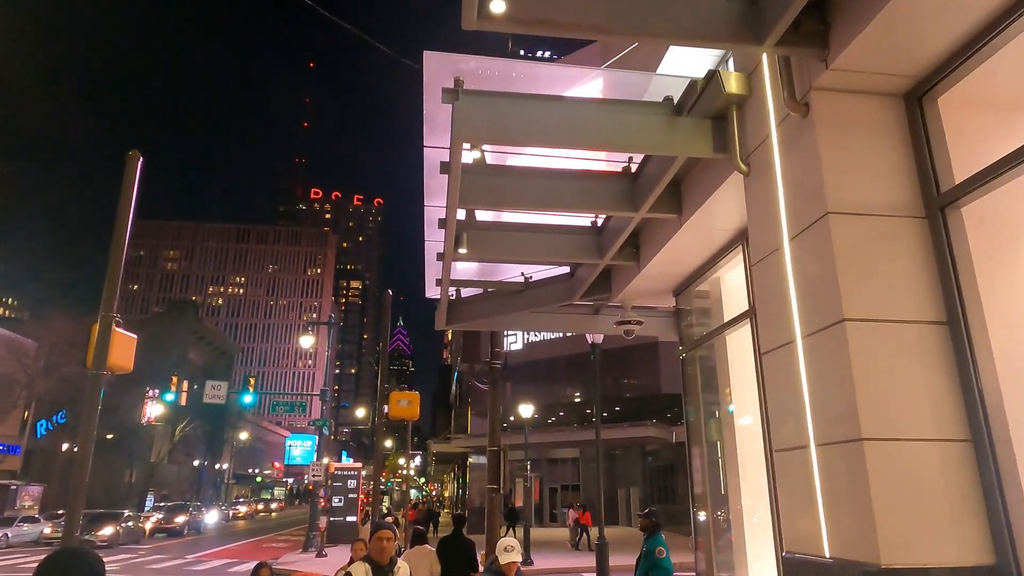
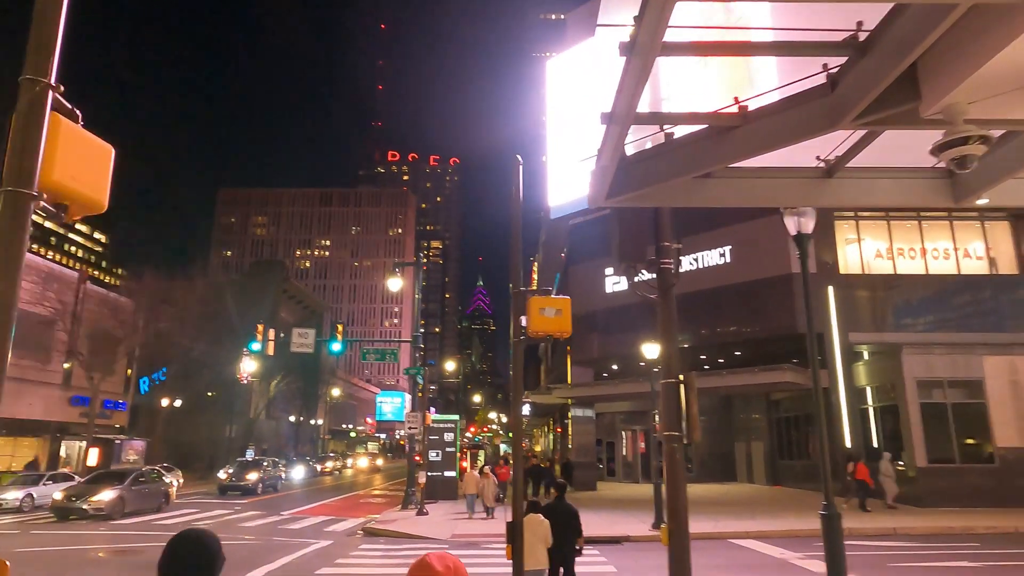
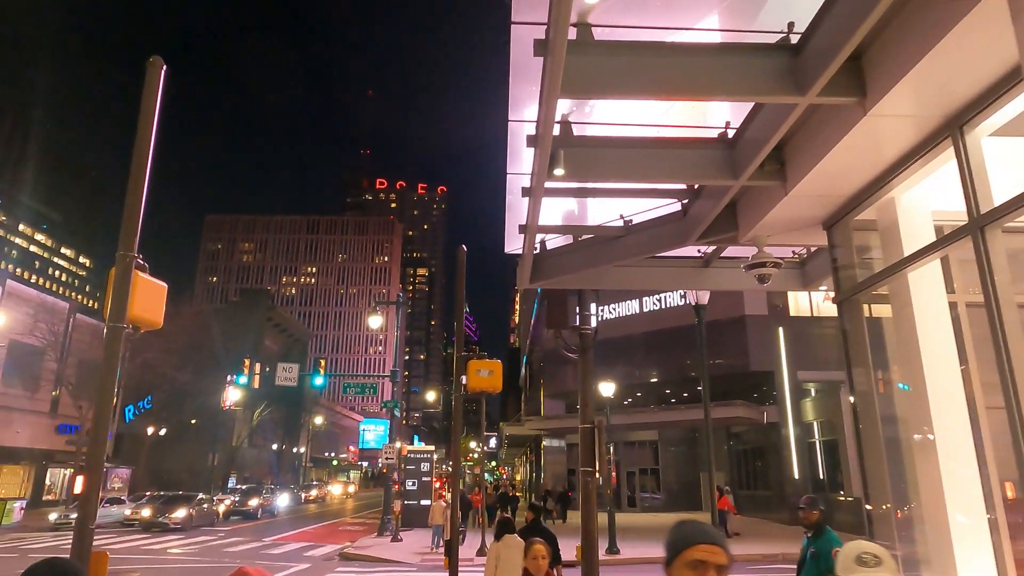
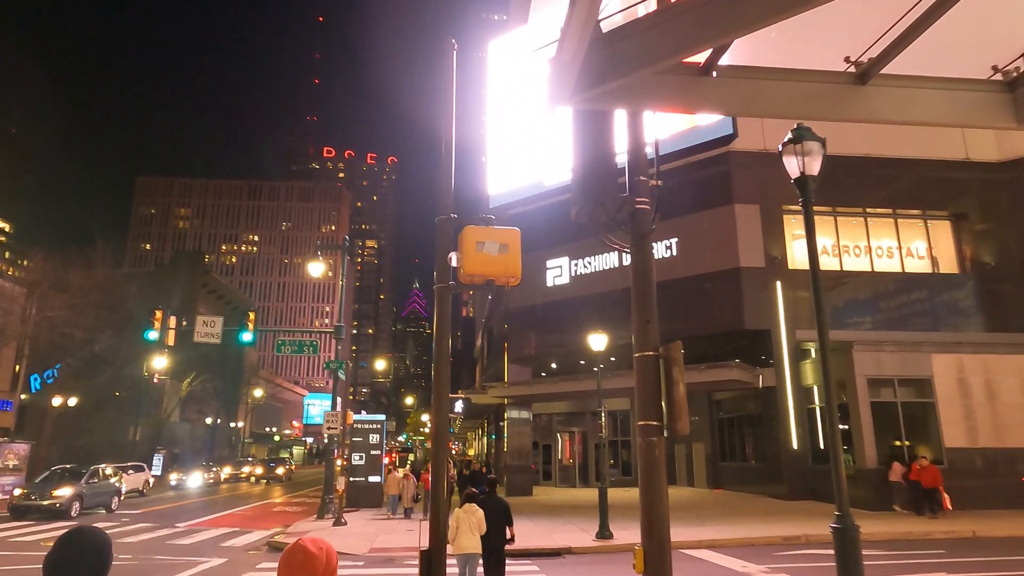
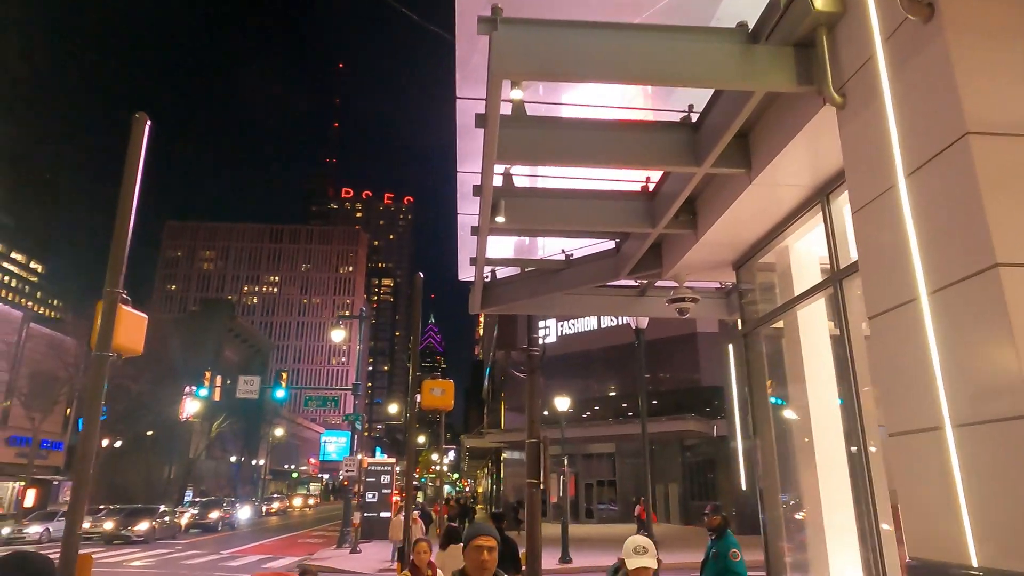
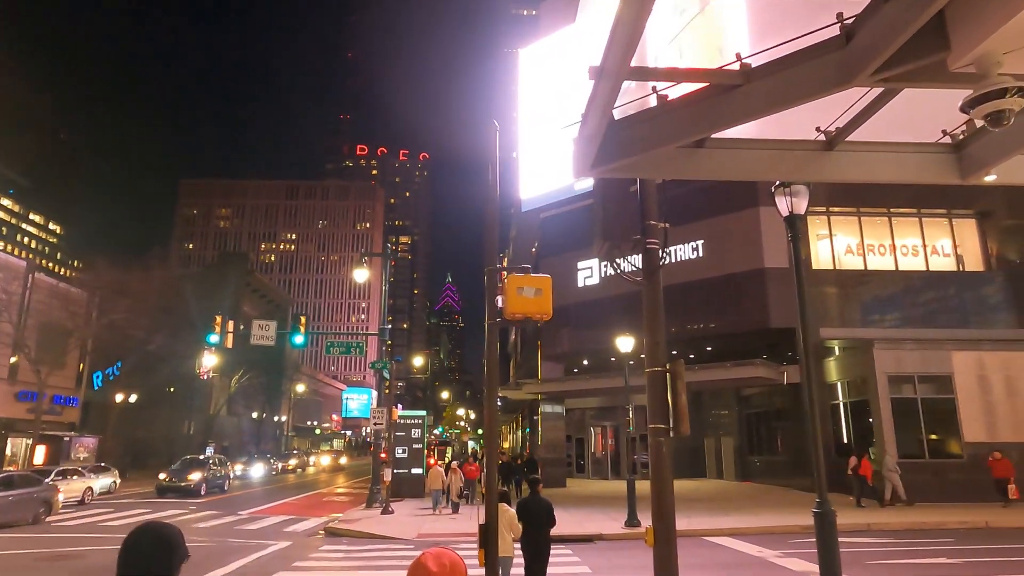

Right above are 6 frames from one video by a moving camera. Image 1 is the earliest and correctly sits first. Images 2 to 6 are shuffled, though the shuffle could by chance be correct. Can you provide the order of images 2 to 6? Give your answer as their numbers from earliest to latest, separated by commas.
5, 3, 2, 6, 4
